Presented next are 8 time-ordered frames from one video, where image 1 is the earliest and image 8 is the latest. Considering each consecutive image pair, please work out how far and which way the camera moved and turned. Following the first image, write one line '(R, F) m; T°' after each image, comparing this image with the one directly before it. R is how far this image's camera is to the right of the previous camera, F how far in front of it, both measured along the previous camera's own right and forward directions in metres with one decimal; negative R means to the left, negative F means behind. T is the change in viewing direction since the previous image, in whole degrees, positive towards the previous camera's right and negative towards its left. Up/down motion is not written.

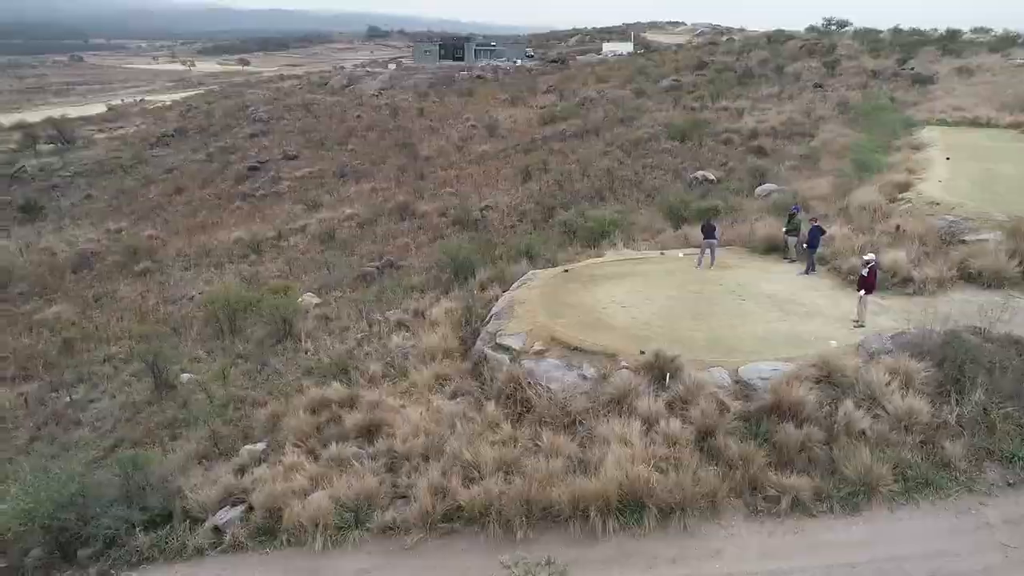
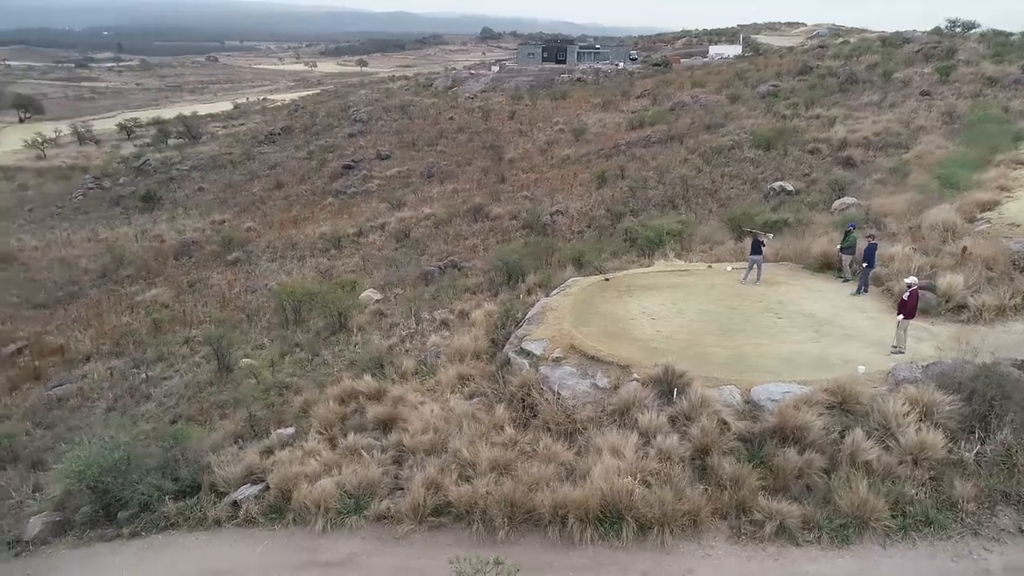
(+0.9, -0.1) m; -8°
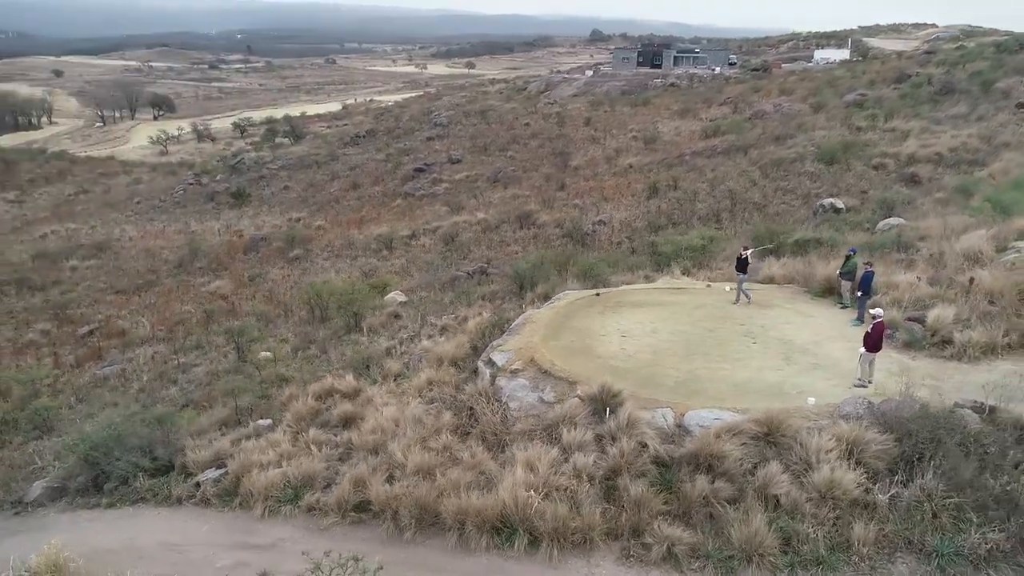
(+1.7, -0.2) m; -8°
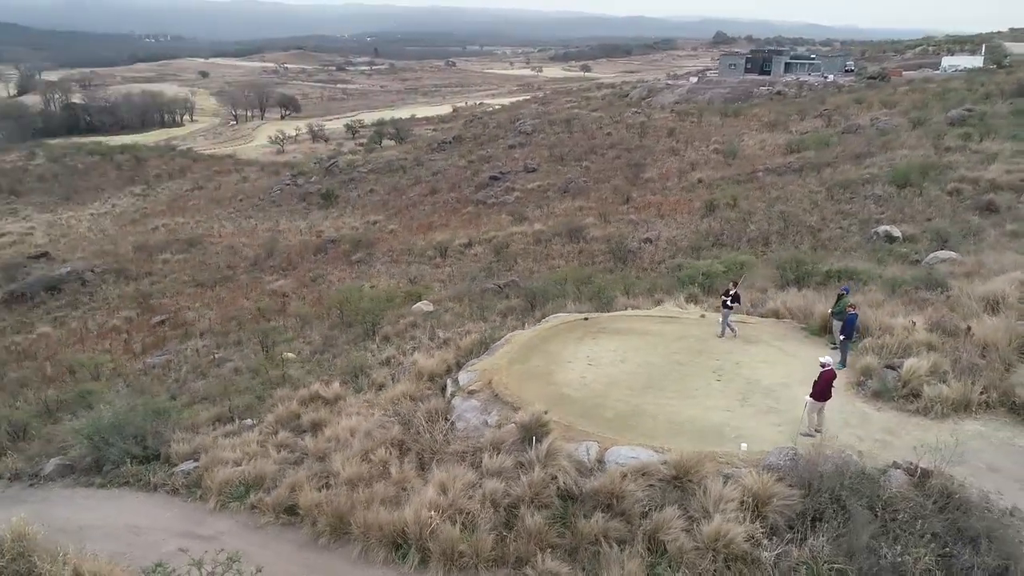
(+1.9, -0.2) m; -9°
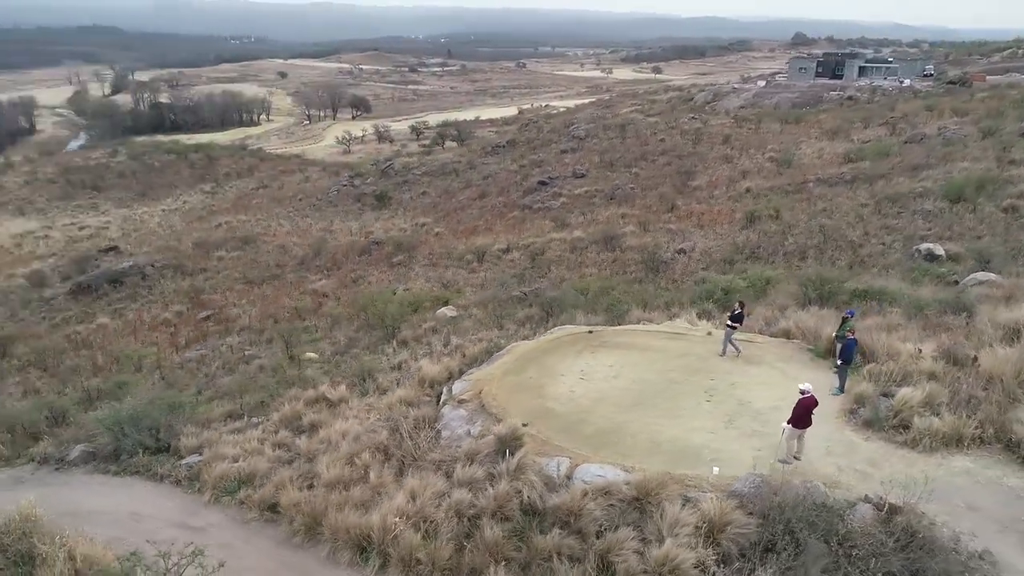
(+1.0, -0.1) m; -5°
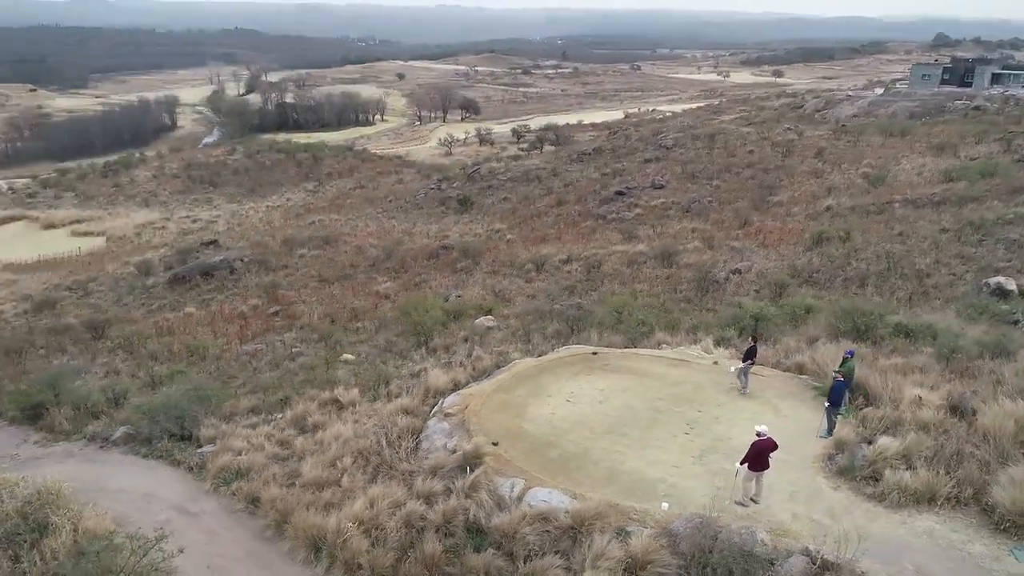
(+1.5, -0.2) m; -8°
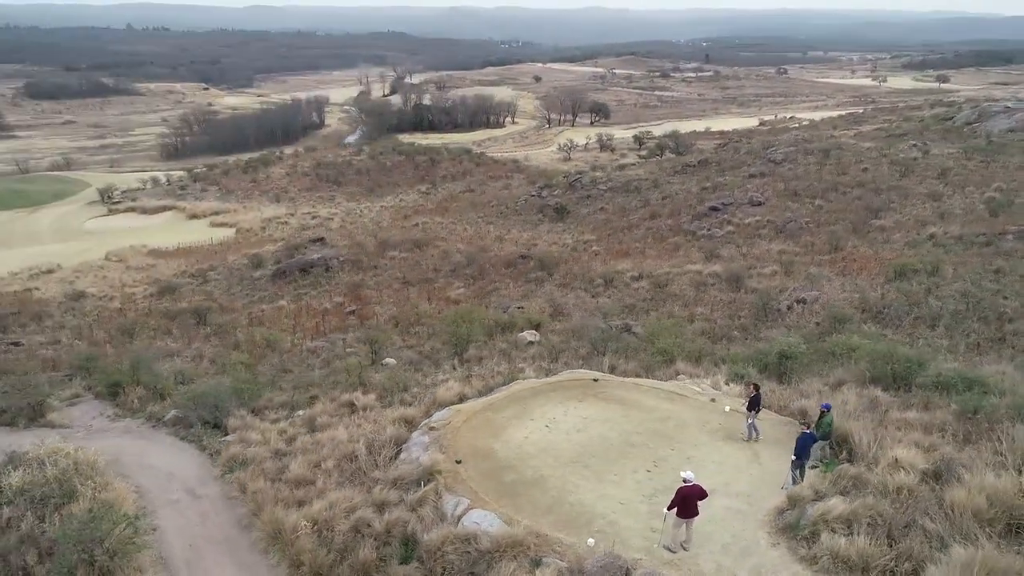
(+2.0, -0.2) m; -10°
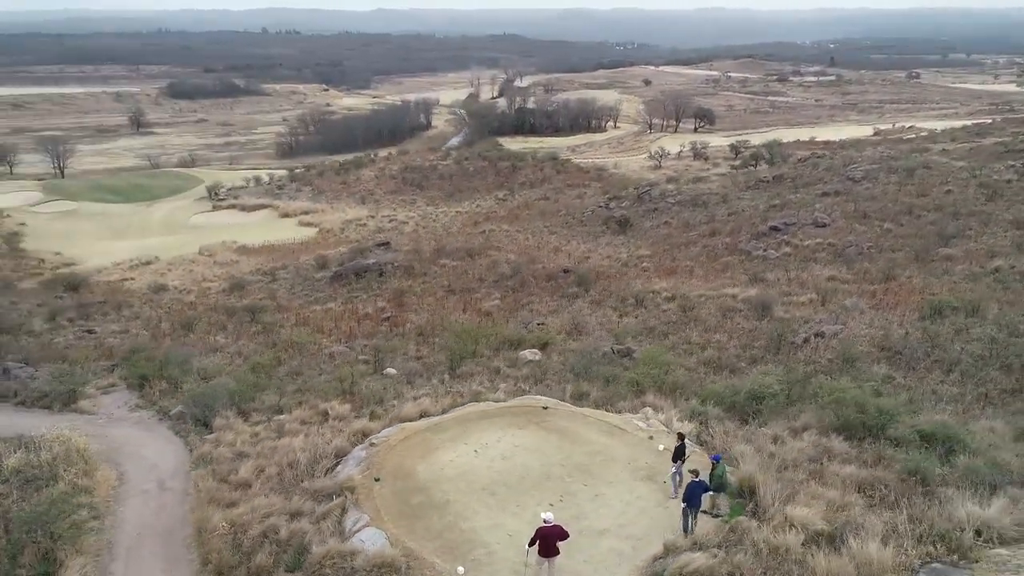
(+2.4, -0.2) m; -8°
